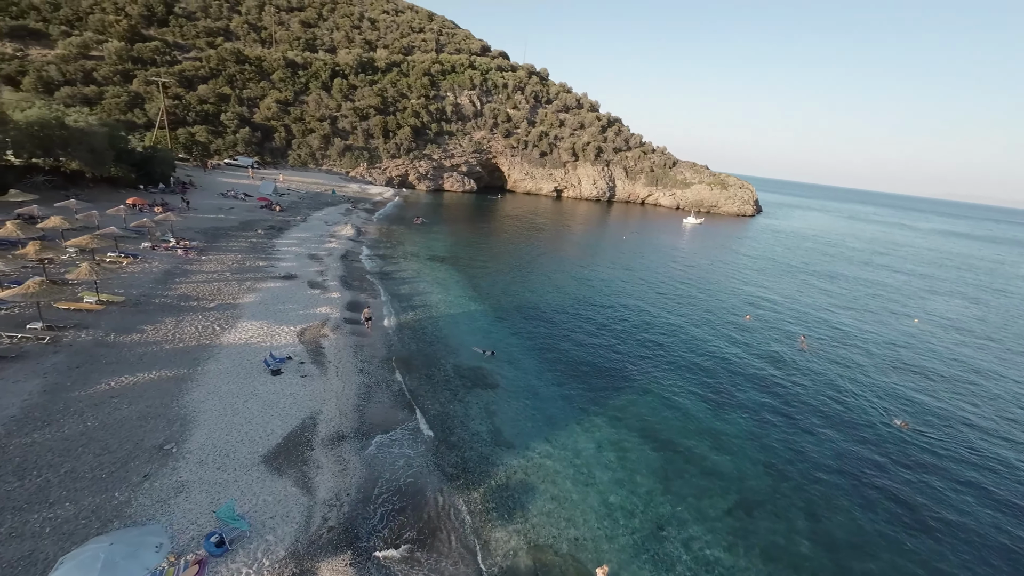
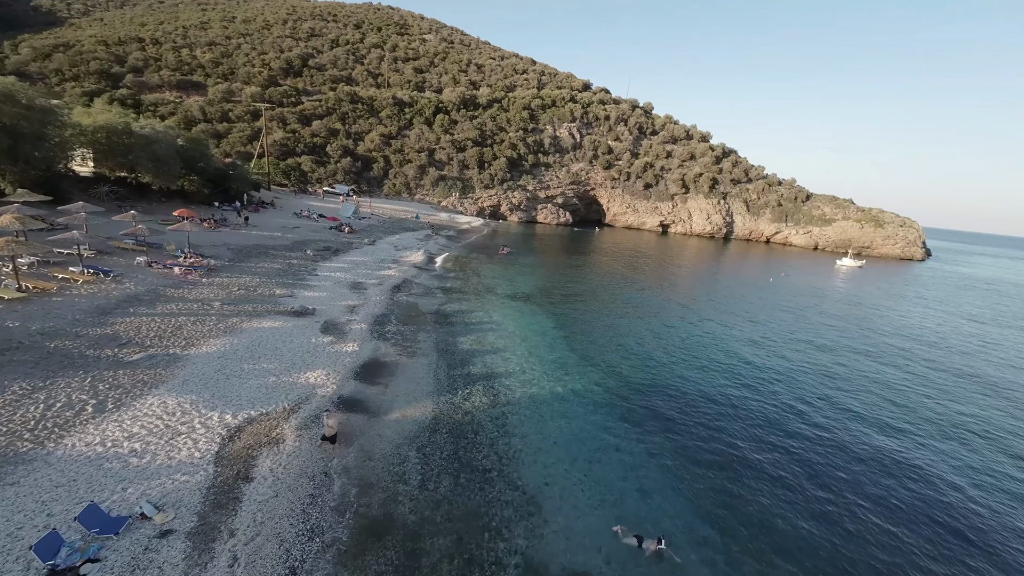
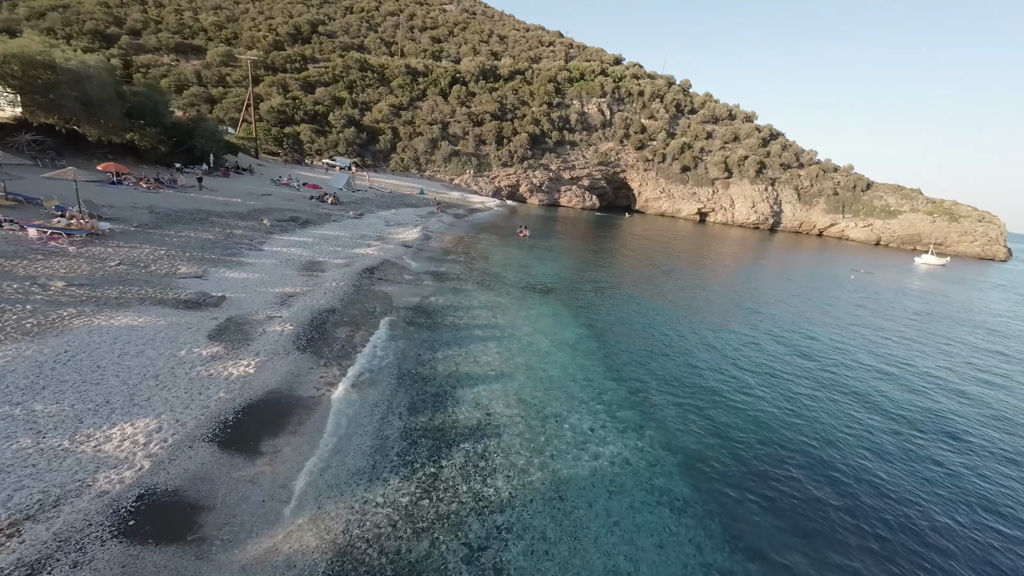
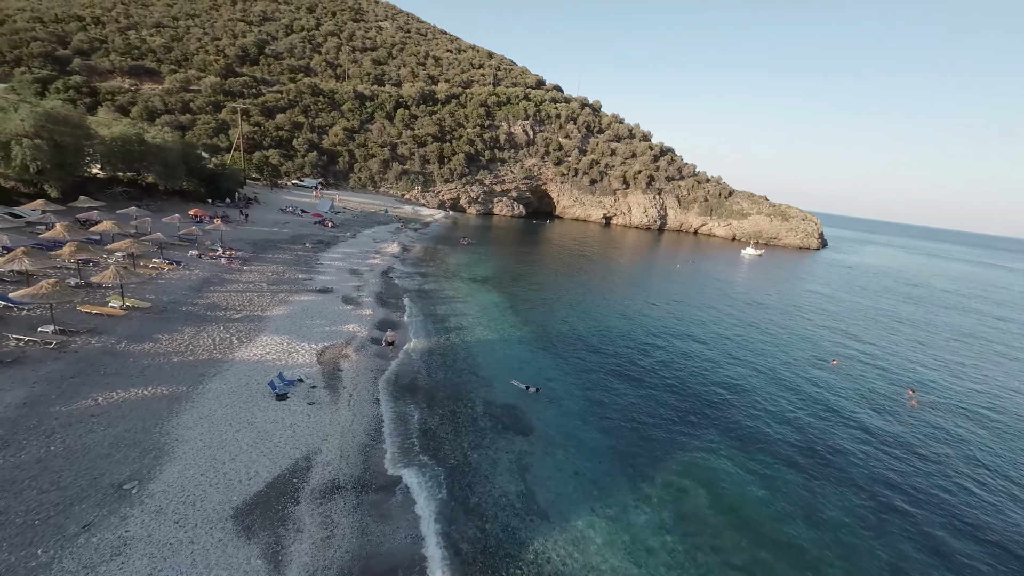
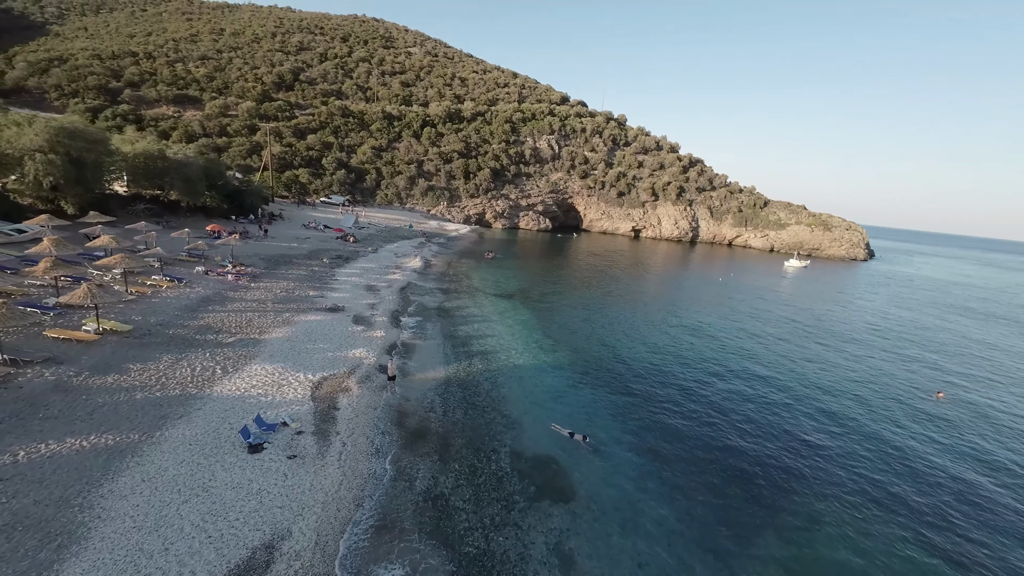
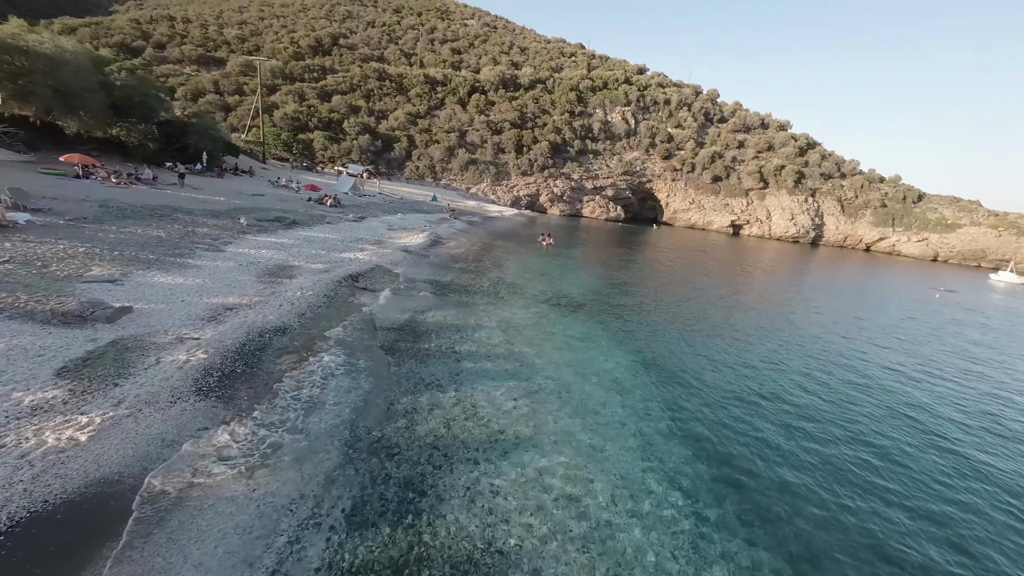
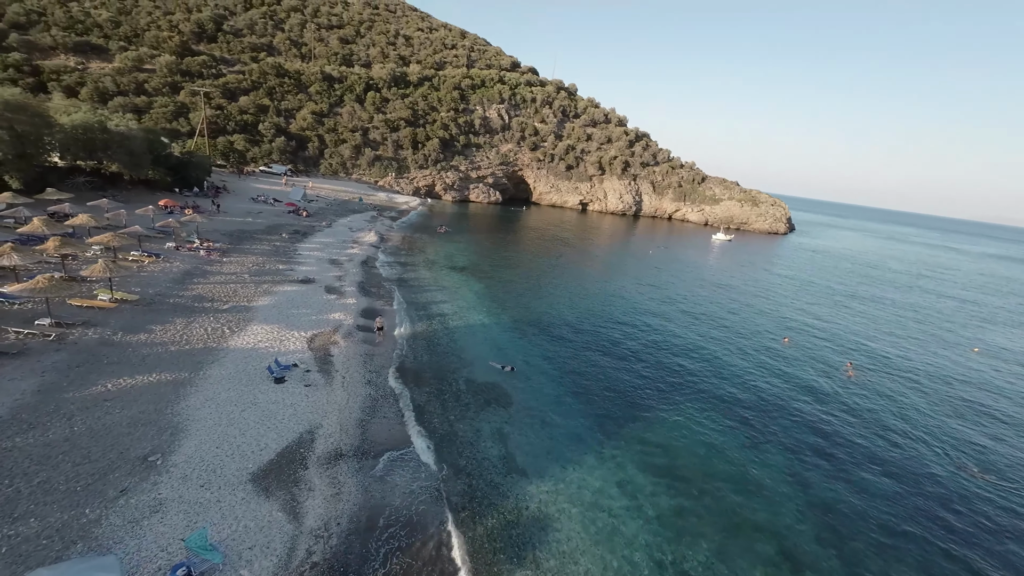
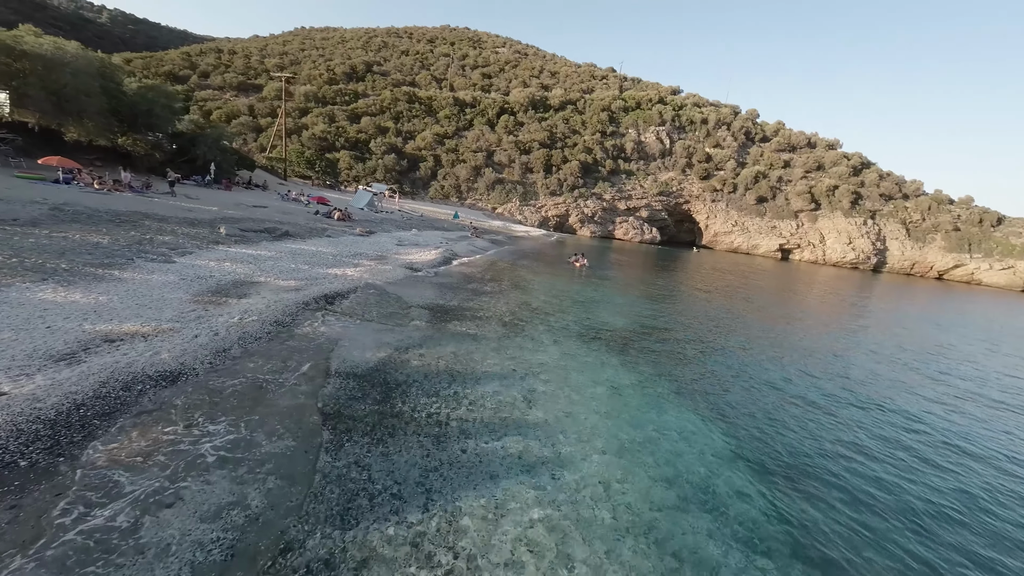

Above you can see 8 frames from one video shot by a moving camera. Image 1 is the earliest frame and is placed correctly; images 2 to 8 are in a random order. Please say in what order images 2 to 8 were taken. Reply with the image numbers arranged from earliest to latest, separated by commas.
7, 4, 5, 2, 3, 6, 8
